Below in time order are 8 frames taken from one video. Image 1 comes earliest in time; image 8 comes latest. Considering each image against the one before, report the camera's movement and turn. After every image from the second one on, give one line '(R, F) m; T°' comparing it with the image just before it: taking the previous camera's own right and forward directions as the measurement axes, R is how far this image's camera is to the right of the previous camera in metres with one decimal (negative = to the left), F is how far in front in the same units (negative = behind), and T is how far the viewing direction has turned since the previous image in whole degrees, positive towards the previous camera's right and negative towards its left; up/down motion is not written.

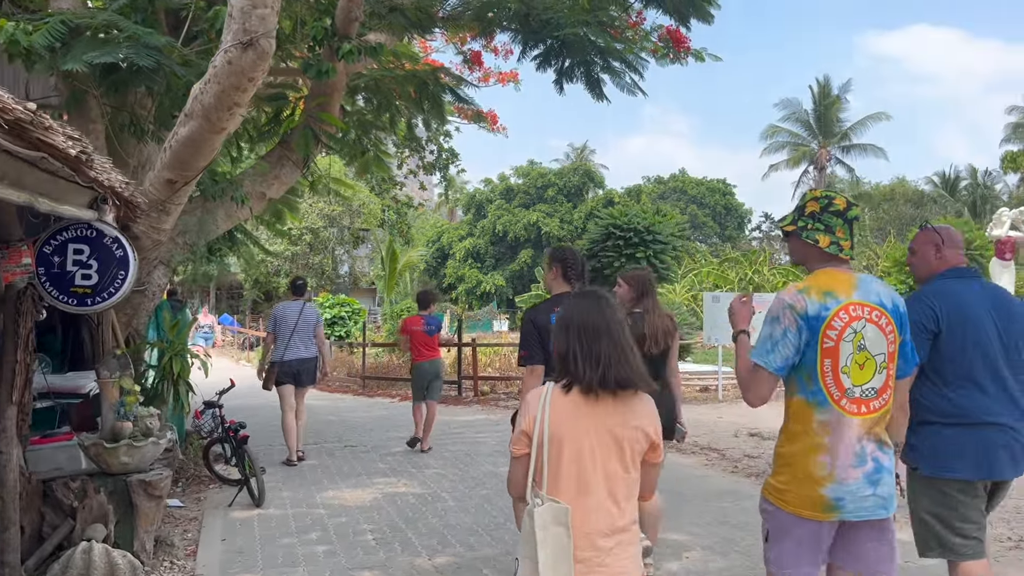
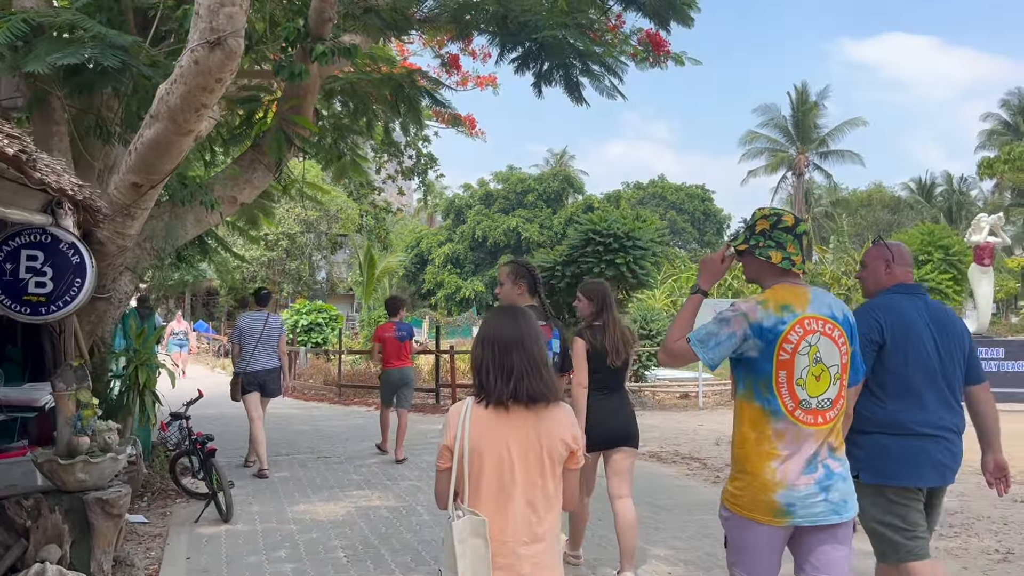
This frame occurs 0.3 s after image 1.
(0.0, +0.1) m; +1°
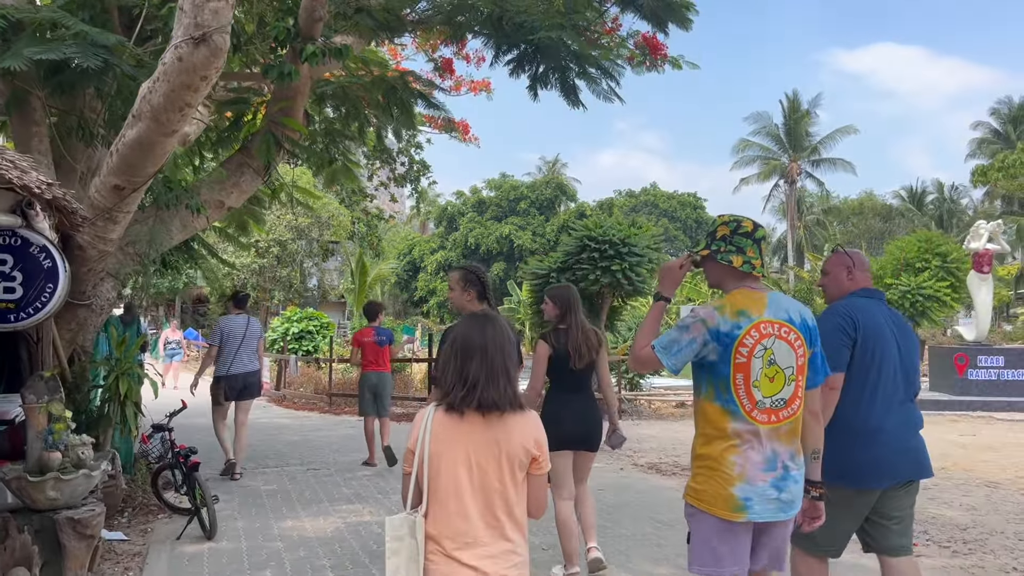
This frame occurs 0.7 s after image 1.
(0.0, +0.2) m; +1°
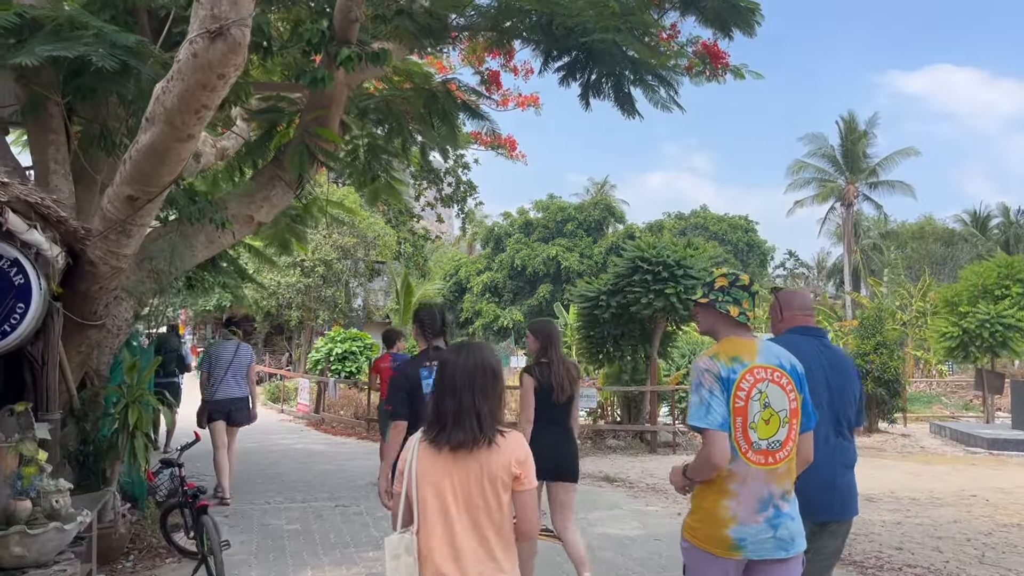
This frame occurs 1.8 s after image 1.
(0.0, +0.6) m; -3°
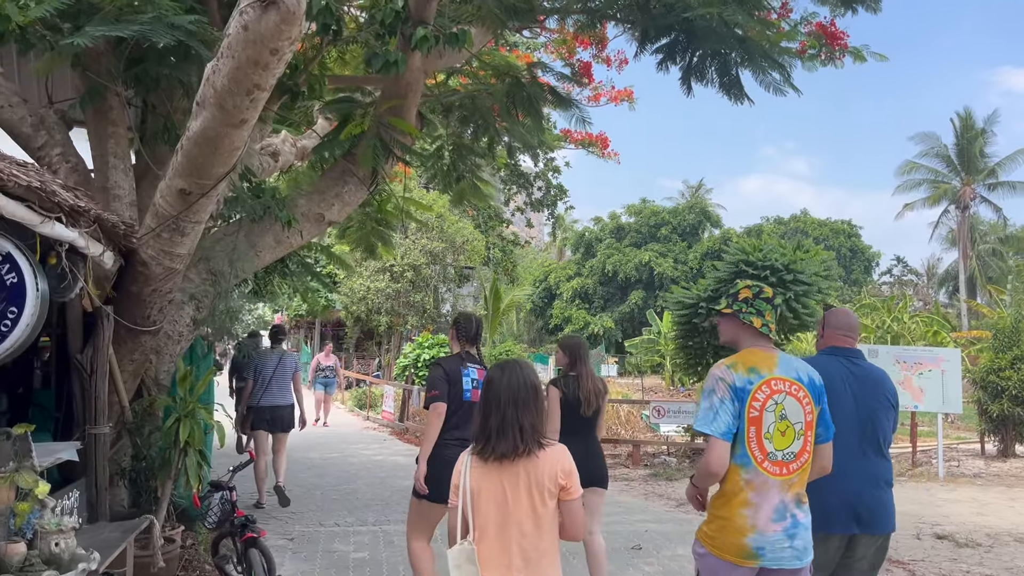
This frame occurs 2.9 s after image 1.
(0.0, +0.7) m; -6°
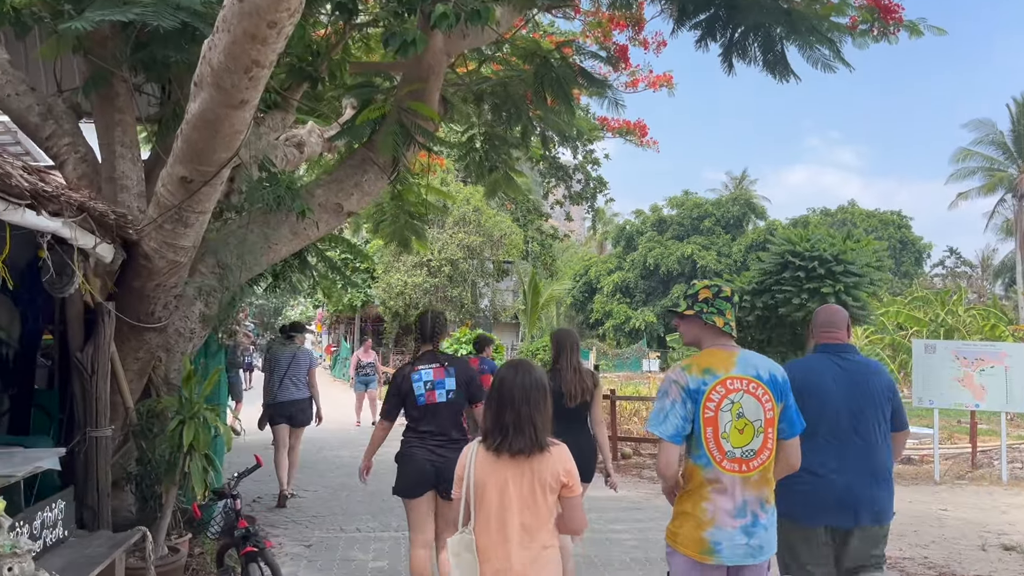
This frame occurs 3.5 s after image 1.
(+0.1, +0.4) m; -3°
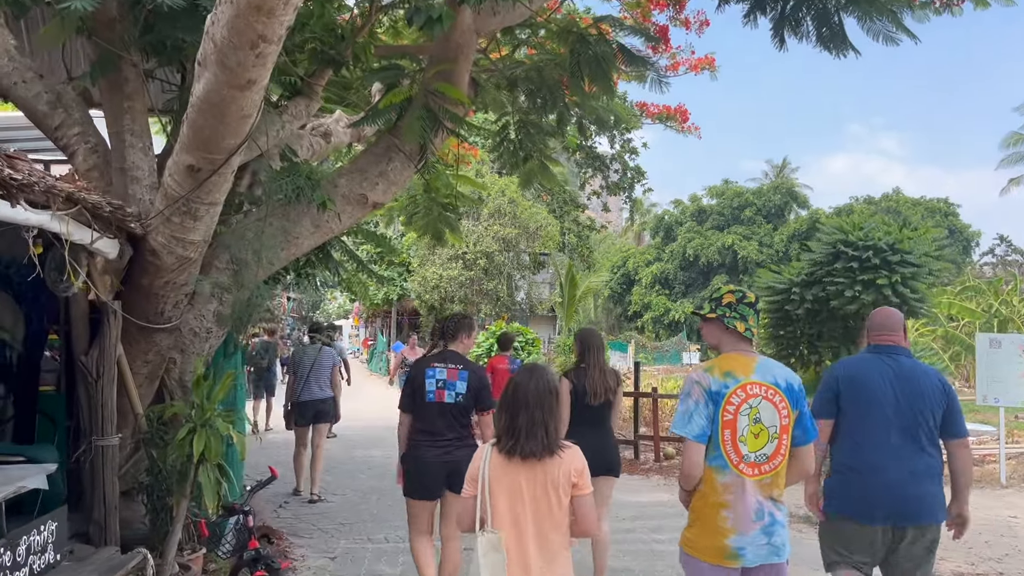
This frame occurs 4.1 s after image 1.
(0.0, +0.4) m; -2°
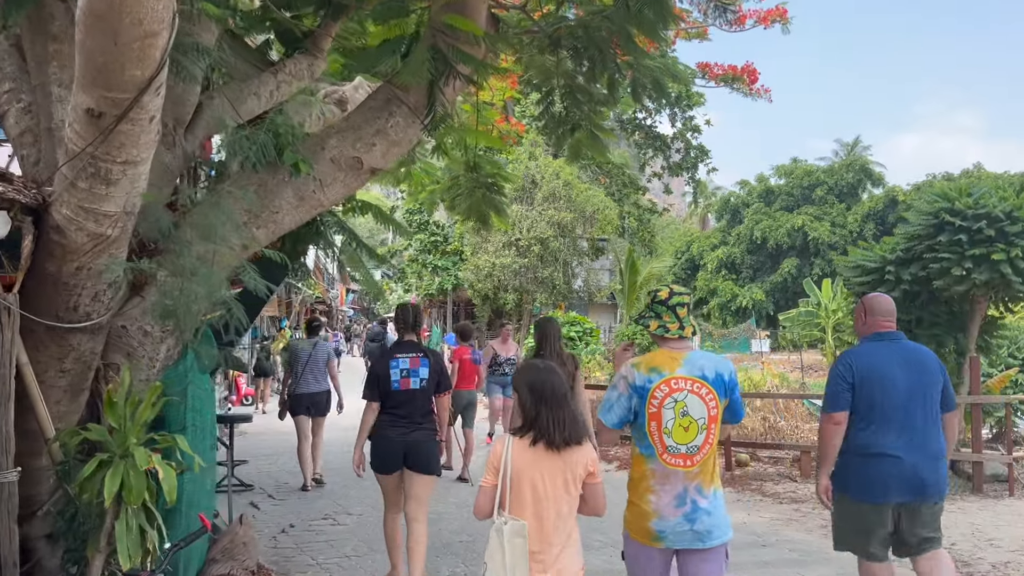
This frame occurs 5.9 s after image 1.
(+0.2, +1.1) m; -4°
